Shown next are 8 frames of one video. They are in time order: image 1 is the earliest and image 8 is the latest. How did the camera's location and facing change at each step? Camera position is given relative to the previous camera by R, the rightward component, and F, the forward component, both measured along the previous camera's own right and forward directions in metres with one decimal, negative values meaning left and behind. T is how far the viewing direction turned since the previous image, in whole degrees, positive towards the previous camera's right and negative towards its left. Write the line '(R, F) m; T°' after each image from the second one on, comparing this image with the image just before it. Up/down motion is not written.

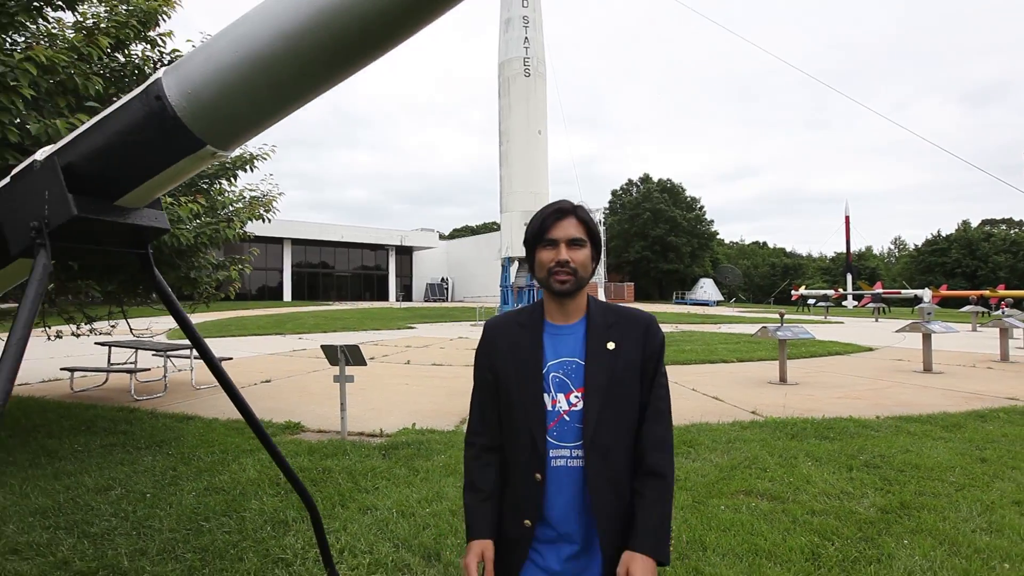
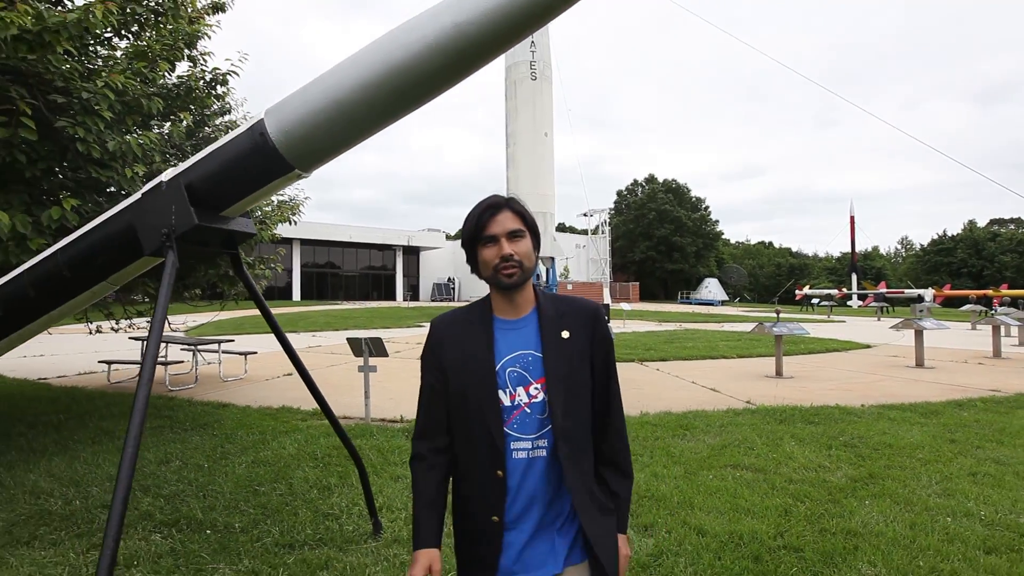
(-0.1, -0.5) m; -1°
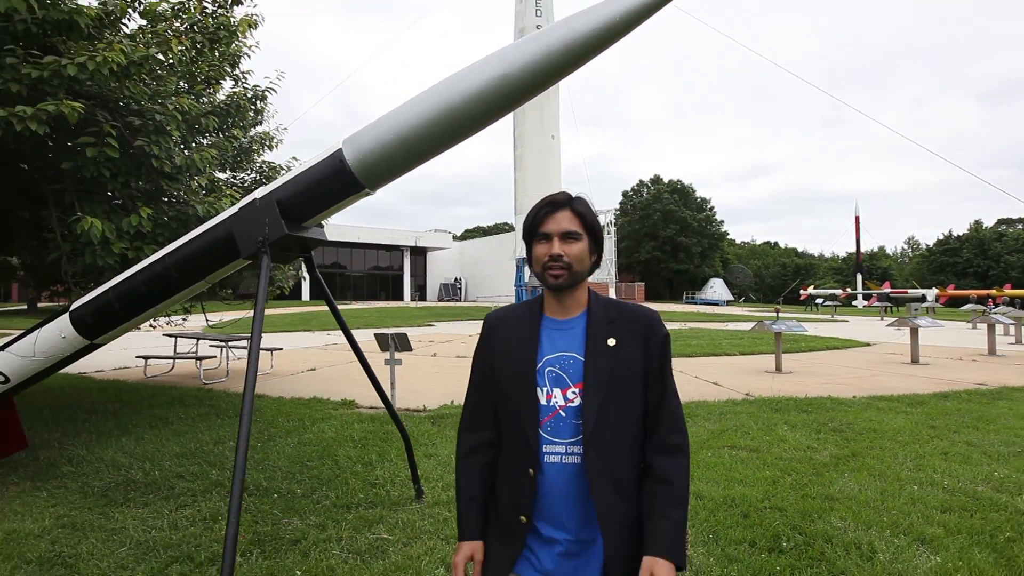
(-0.1, -0.5) m; 0°
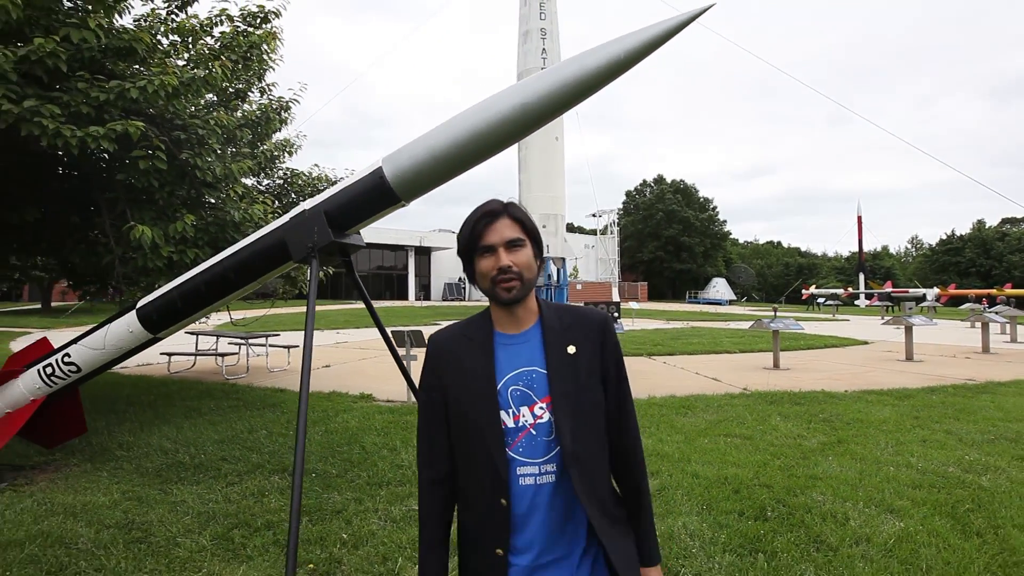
(-0.1, -0.4) m; 0°
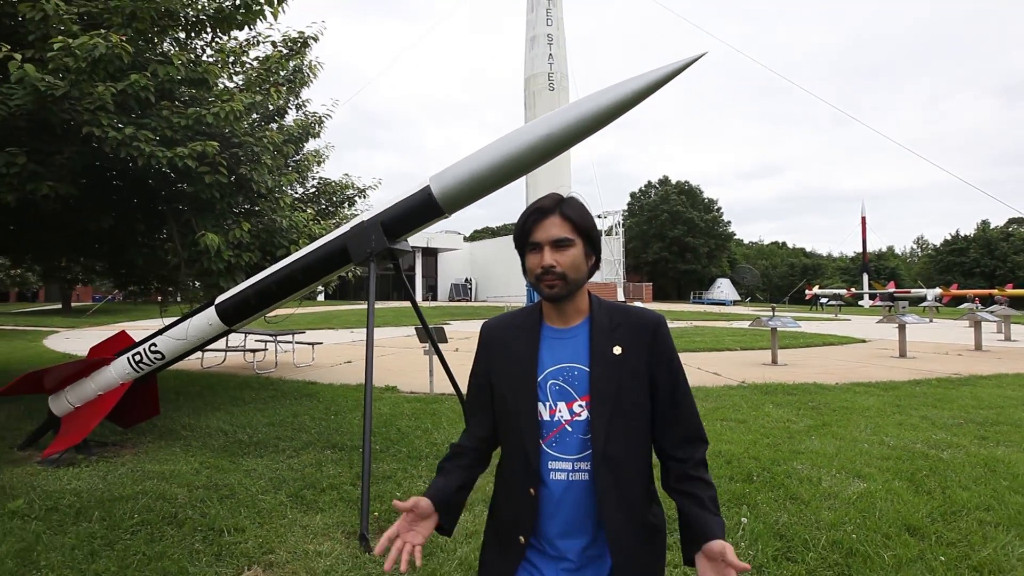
(-0.1, -0.6) m; 0°
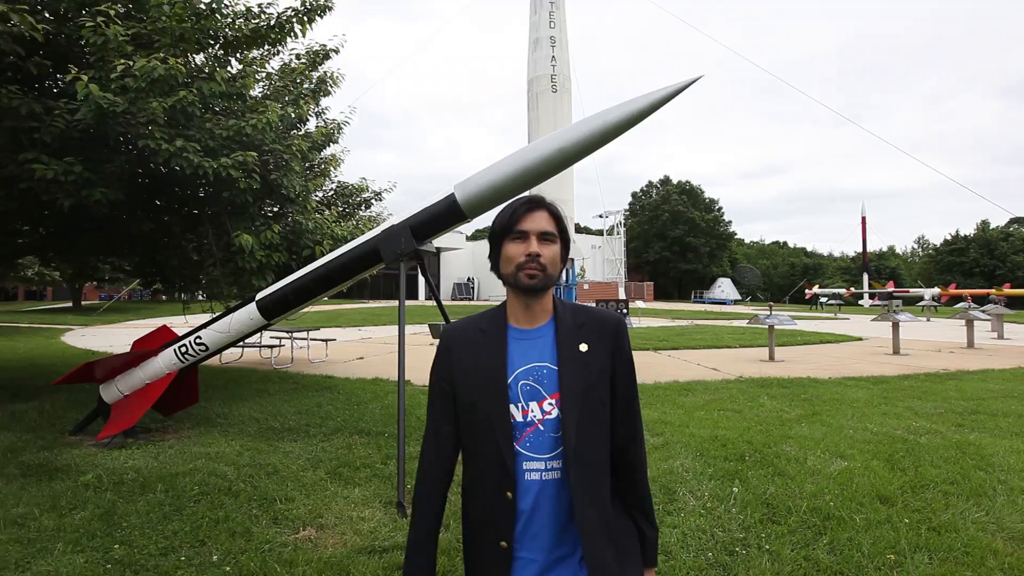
(-0.1, -0.4) m; 0°
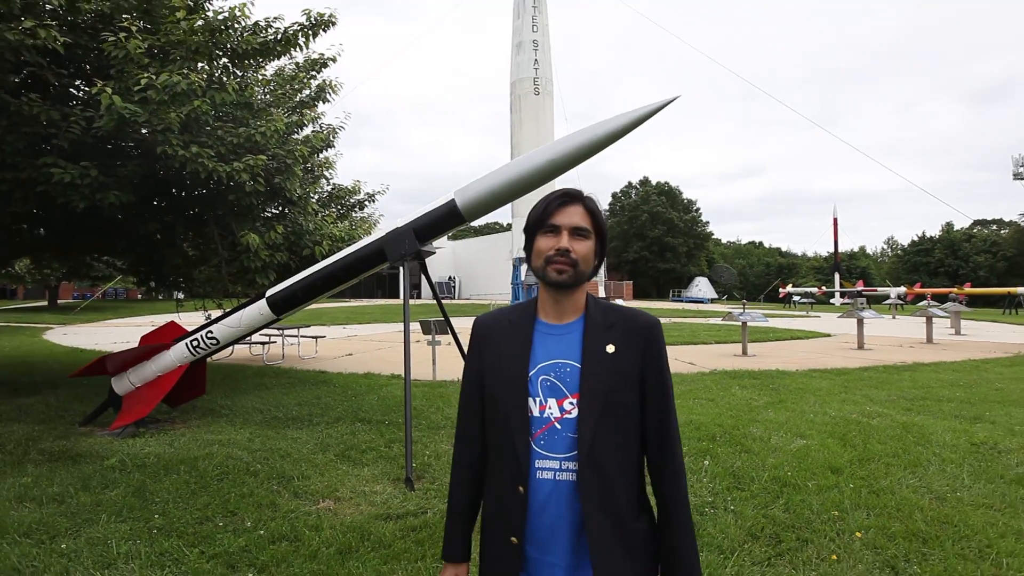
(-0.1, -0.4) m; +2°
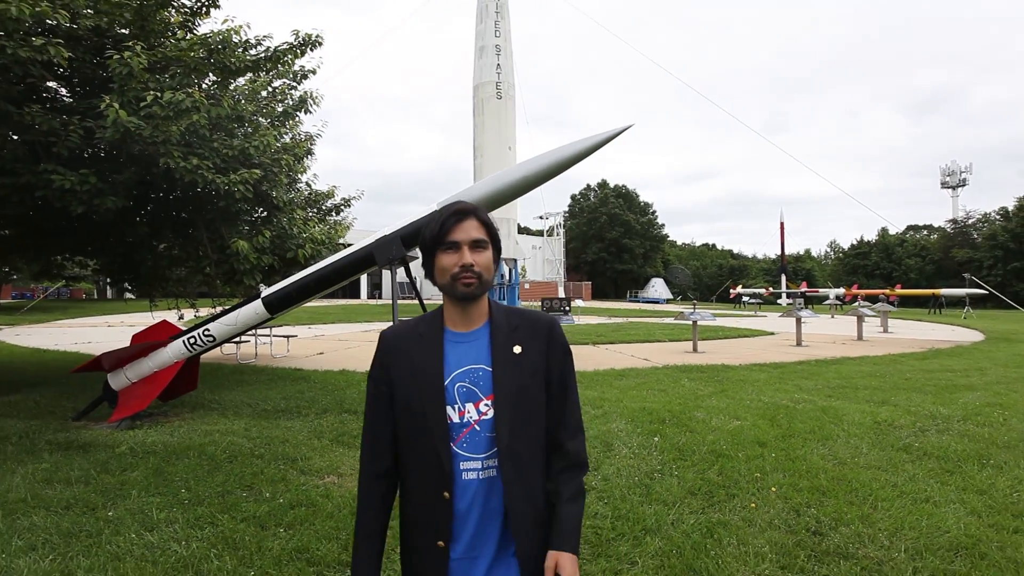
(-0.2, -0.6) m; +4°
